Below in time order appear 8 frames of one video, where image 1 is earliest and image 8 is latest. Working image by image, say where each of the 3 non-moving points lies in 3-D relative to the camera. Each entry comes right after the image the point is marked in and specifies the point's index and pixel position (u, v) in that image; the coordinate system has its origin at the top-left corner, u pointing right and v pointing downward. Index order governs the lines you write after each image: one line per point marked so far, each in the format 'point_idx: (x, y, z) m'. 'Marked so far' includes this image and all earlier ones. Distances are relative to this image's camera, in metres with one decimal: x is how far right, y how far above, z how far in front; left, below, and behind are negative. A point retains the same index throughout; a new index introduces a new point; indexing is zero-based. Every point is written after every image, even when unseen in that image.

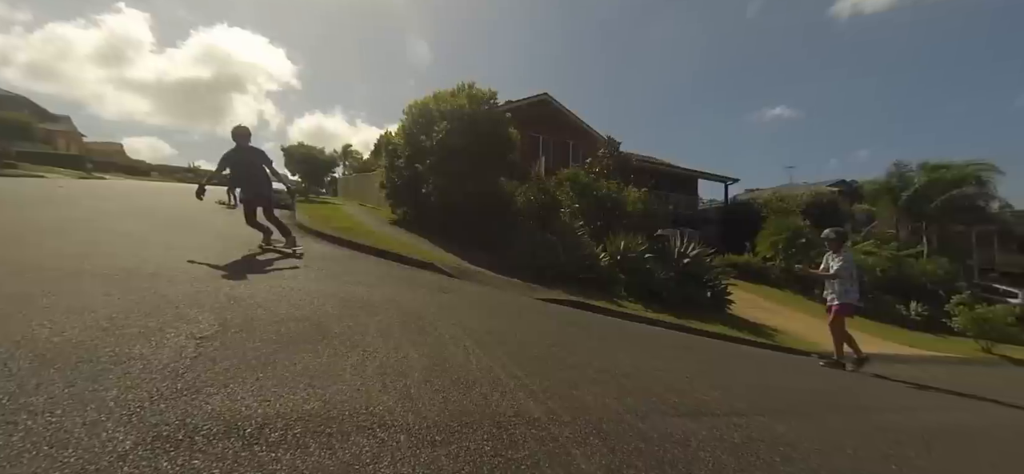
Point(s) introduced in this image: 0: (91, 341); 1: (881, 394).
0: (-2.4, -0.6, +2.6) m
1: (+4.2, -1.8, +5.0) m
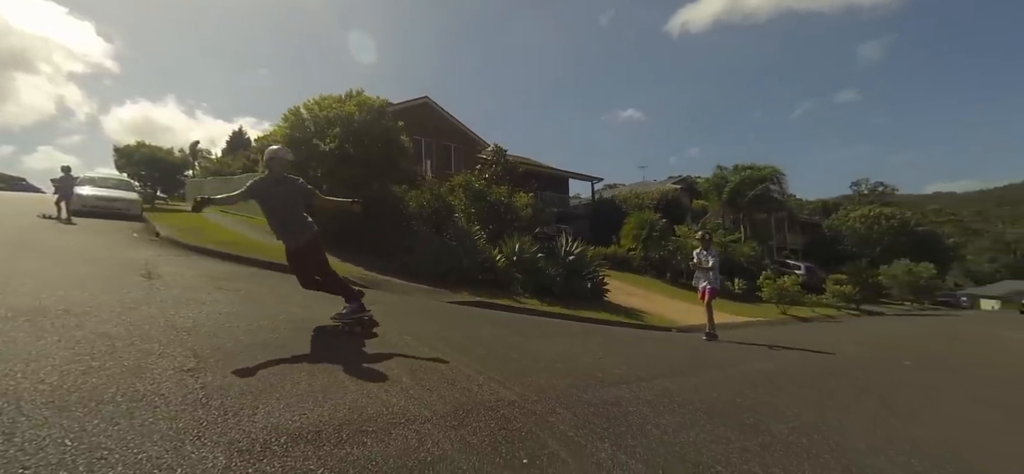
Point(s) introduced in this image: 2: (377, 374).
0: (-2.5, -0.9, +2.6) m
1: (+3.3, -1.8, +6.8) m
2: (-1.0, -1.1, +3.3) m
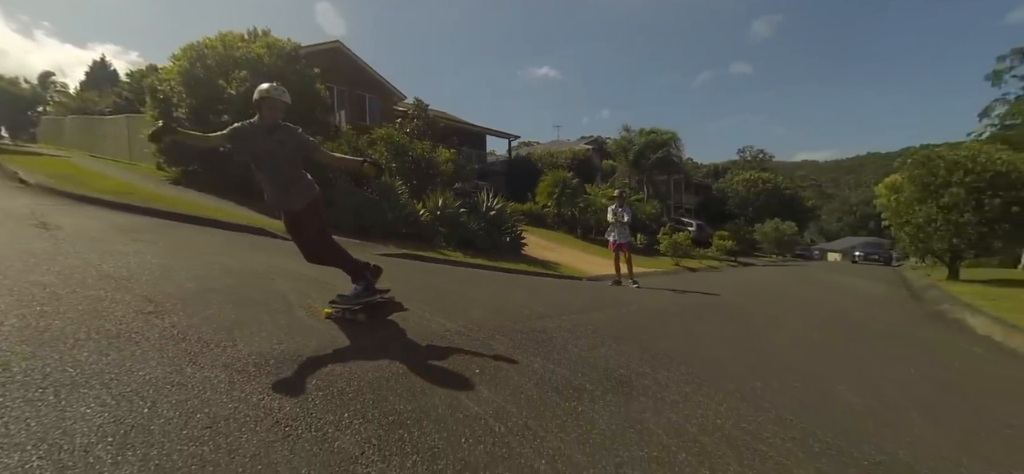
0: (-2.8, -0.5, +2.7) m
1: (+2.1, -1.0, +7.9) m
2: (-1.4, -0.7, +3.7) m
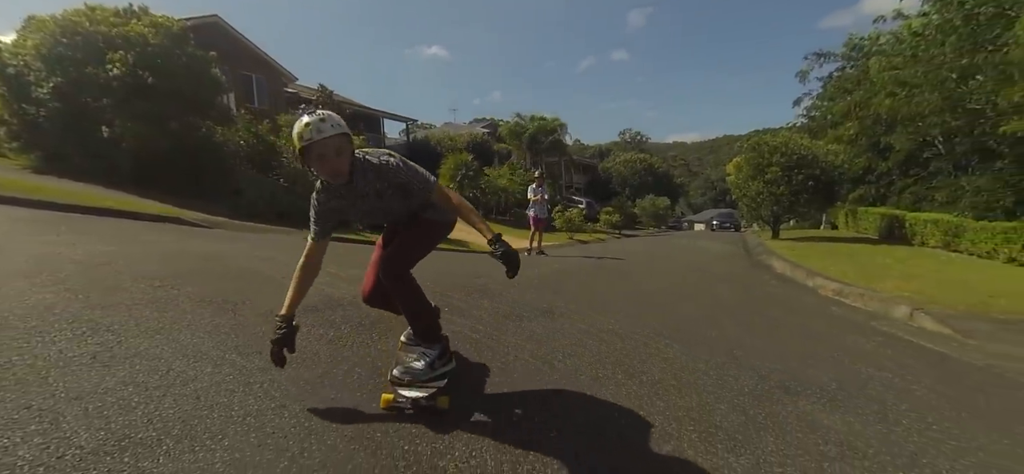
0: (-3.0, -0.4, +3.2) m
1: (+0.5, -0.5, +9.4) m
2: (-1.9, -0.5, +4.5) m
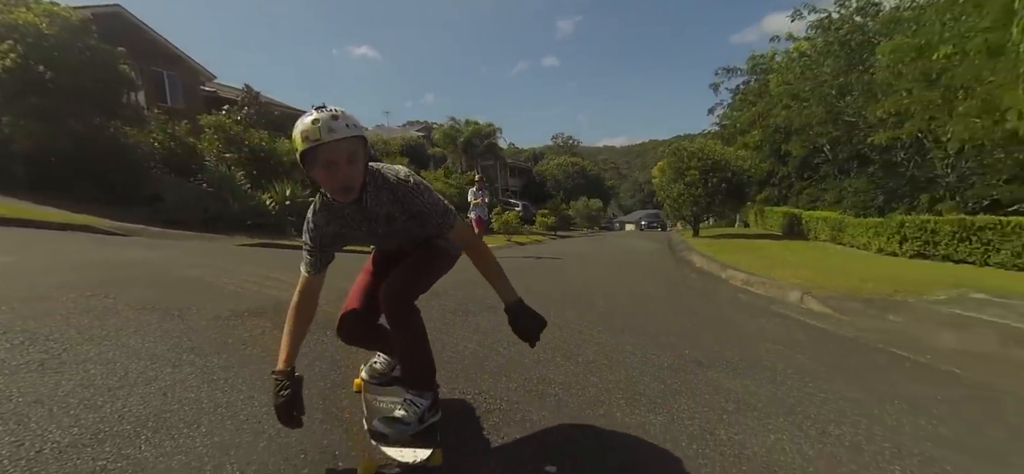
0: (-3.4, -0.5, +3.0) m
1: (-0.7, -0.6, +9.7) m
2: (-2.5, -0.5, +4.5) m
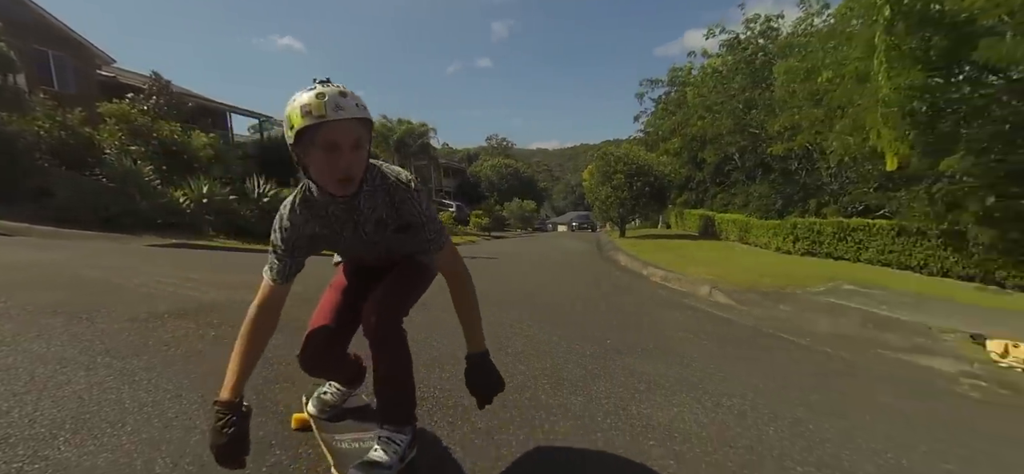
0: (-3.8, -0.5, +2.7) m
1: (-2.2, -0.6, +9.7) m
2: (-3.2, -0.5, +4.3) m
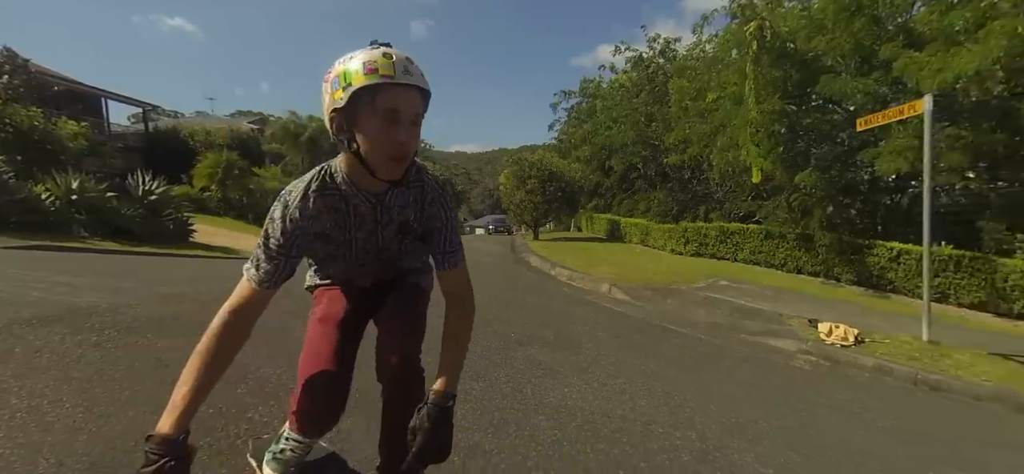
0: (-4.4, -0.5, +2.2) m
1: (-4.0, -0.6, +9.4) m
2: (-4.0, -0.5, +3.9) m
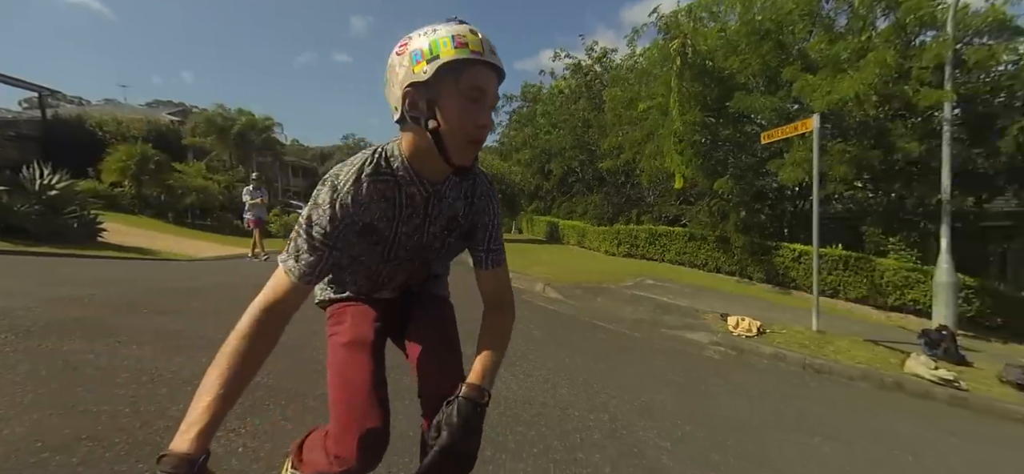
0: (-4.8, -0.4, +1.8) m
1: (-5.3, -0.6, +9.0) m
2: (-4.6, -0.5, +3.5) m
